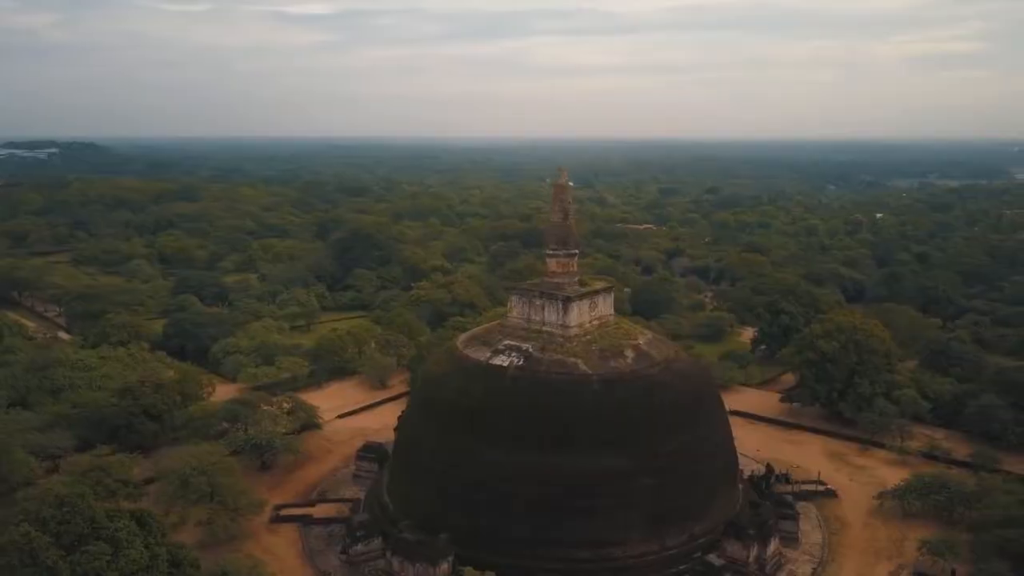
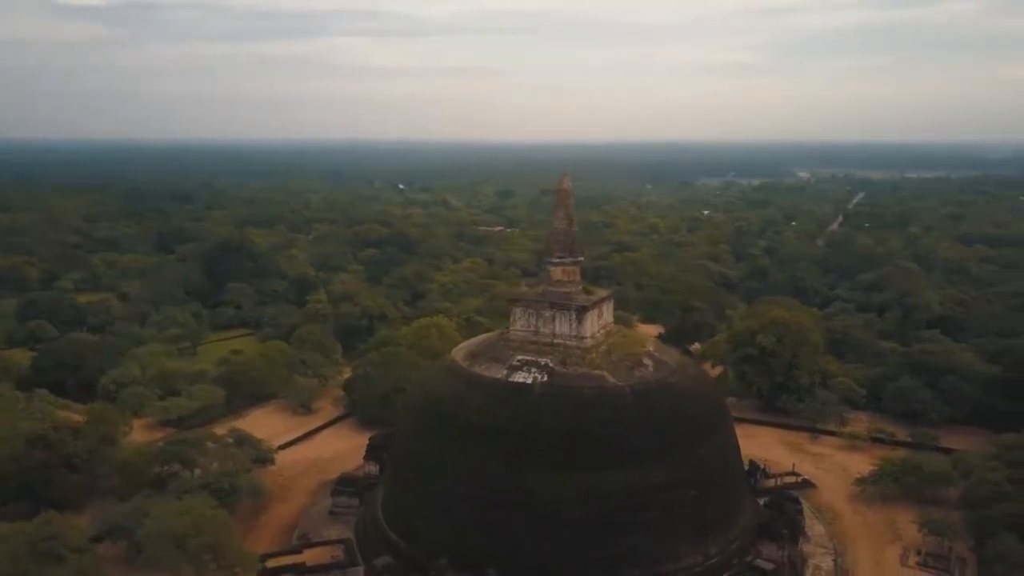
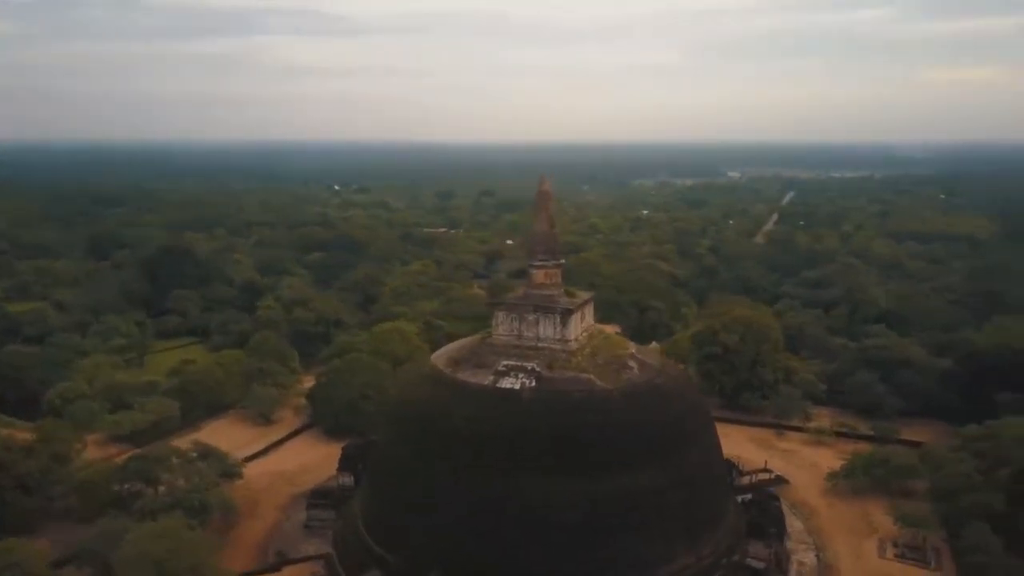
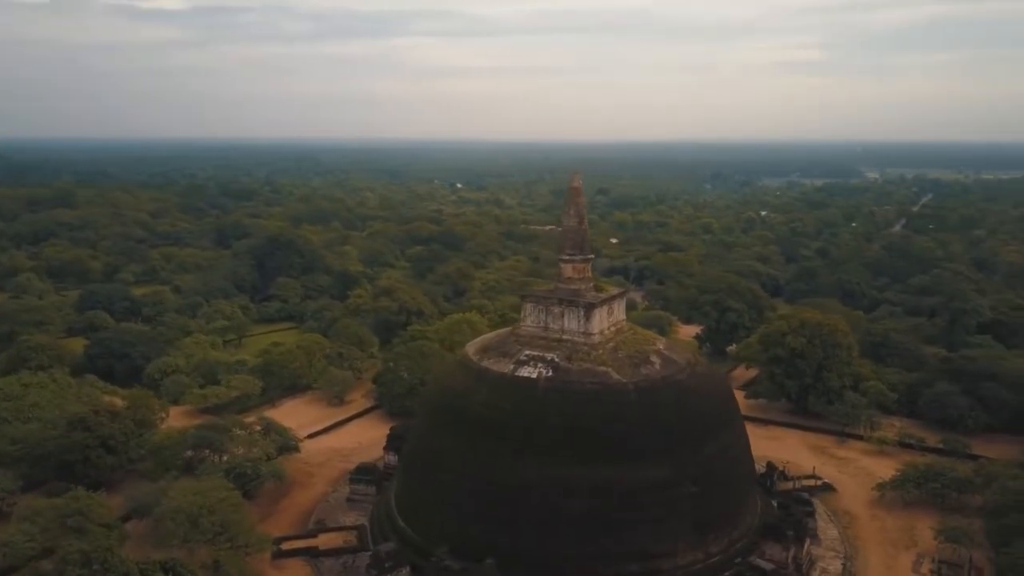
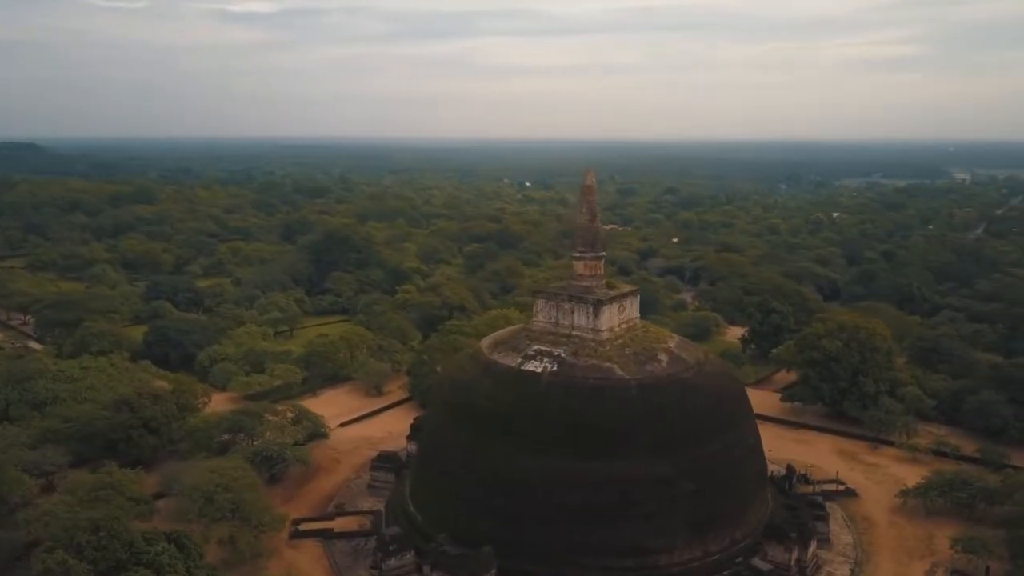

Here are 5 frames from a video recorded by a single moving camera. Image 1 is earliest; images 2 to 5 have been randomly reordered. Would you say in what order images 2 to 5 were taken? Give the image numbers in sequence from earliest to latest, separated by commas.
5, 4, 2, 3
